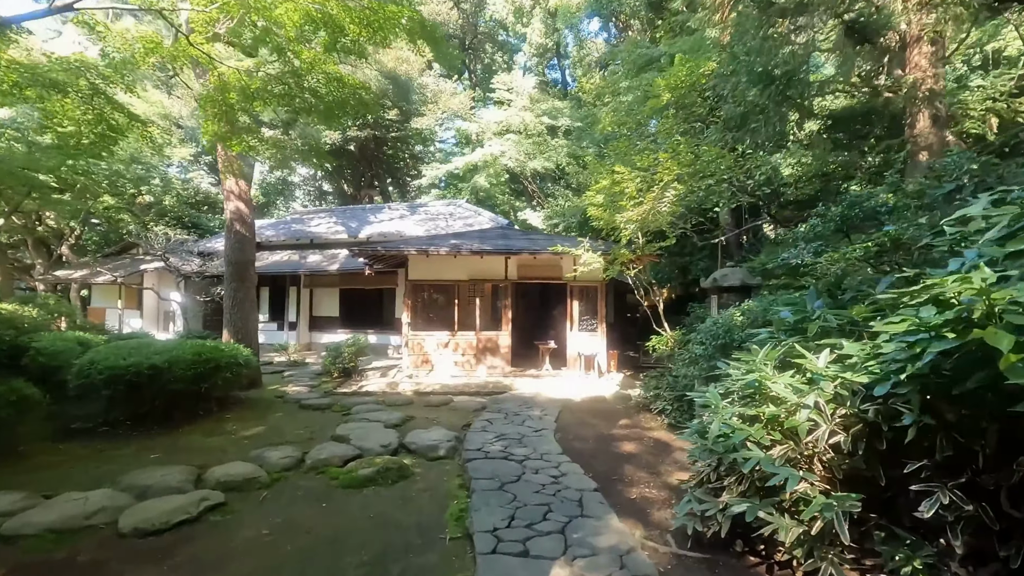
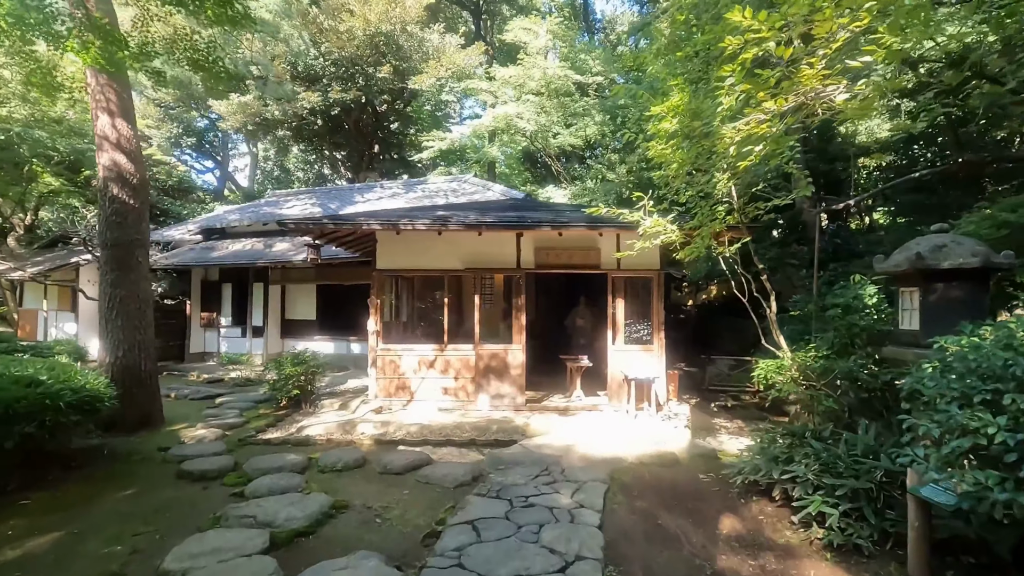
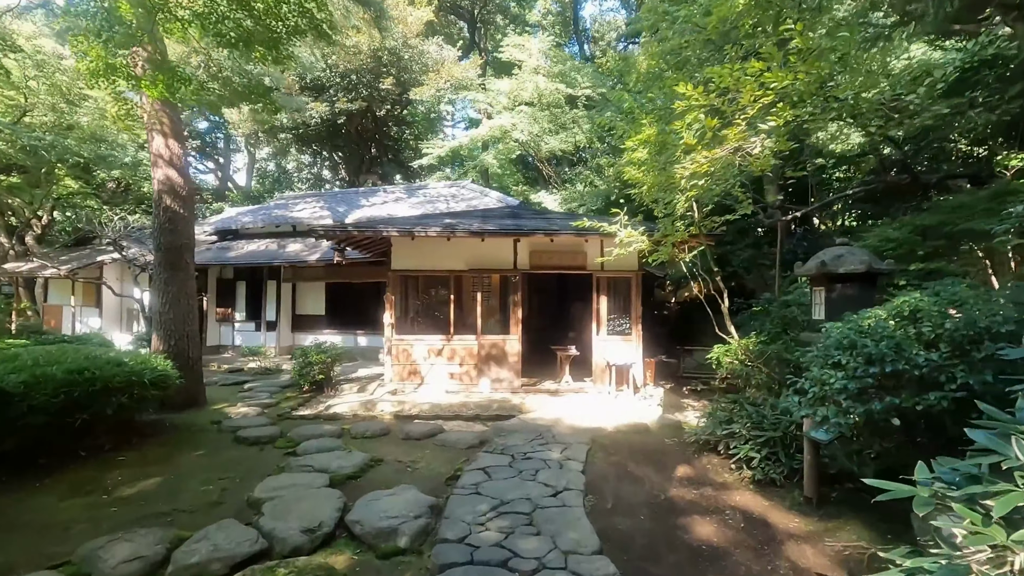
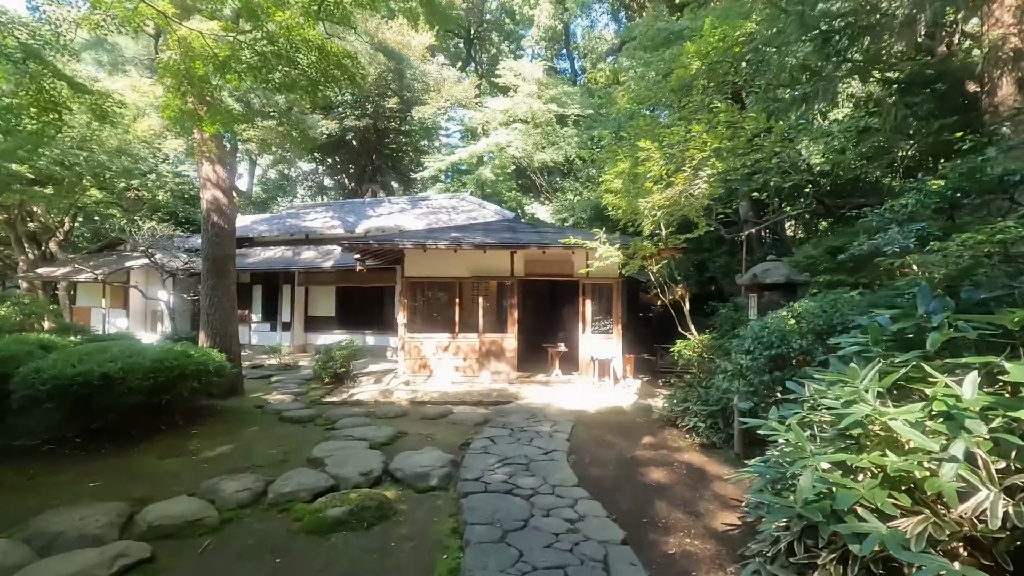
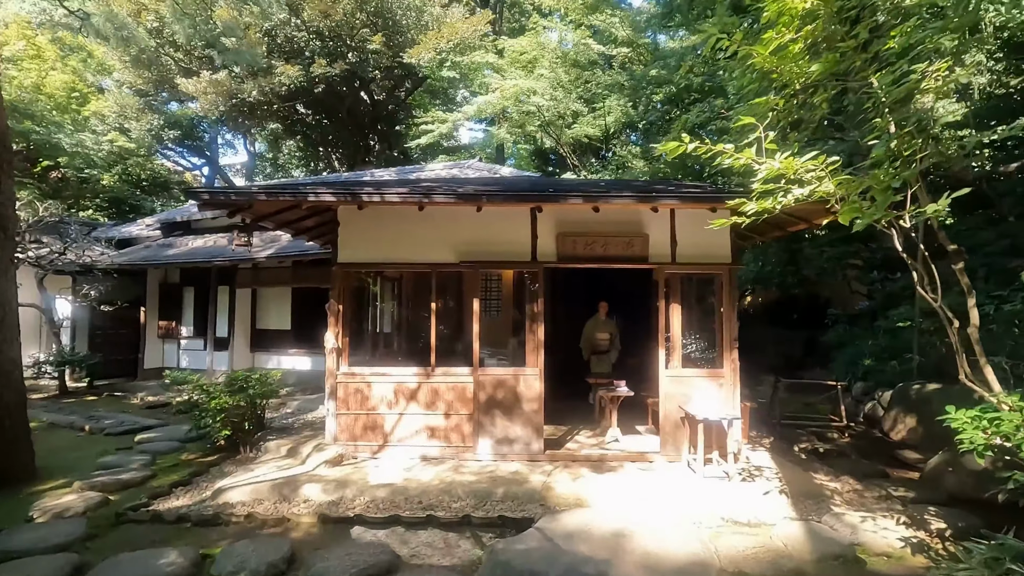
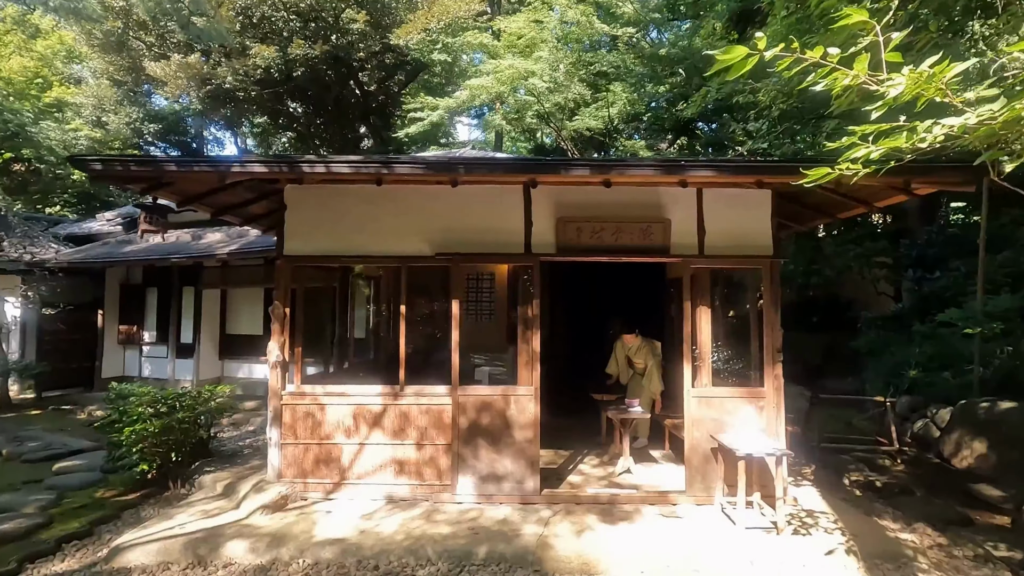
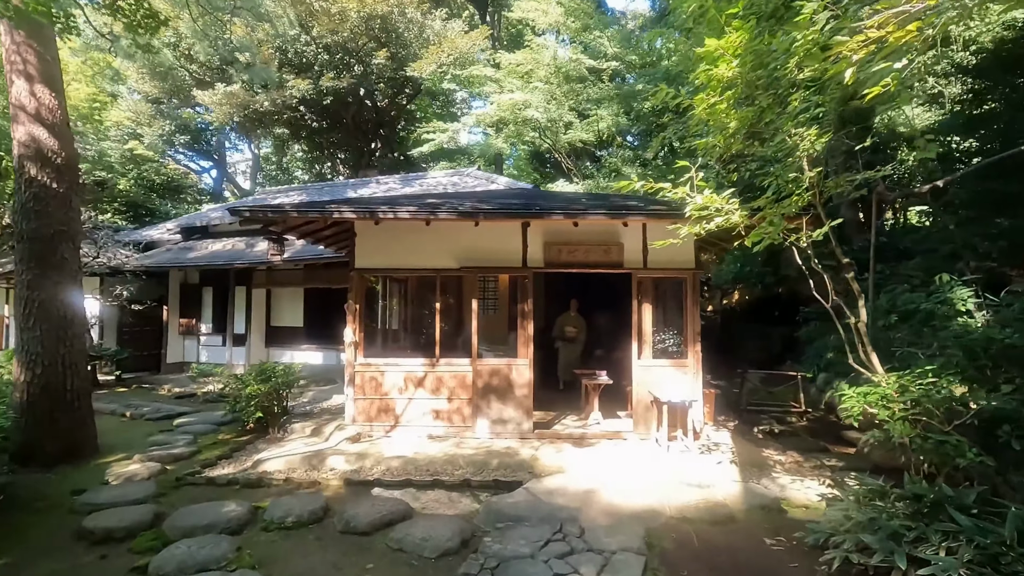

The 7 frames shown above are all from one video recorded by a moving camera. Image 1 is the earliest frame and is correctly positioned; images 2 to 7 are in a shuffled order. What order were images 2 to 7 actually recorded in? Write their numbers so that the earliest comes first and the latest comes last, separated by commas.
4, 3, 2, 7, 5, 6
